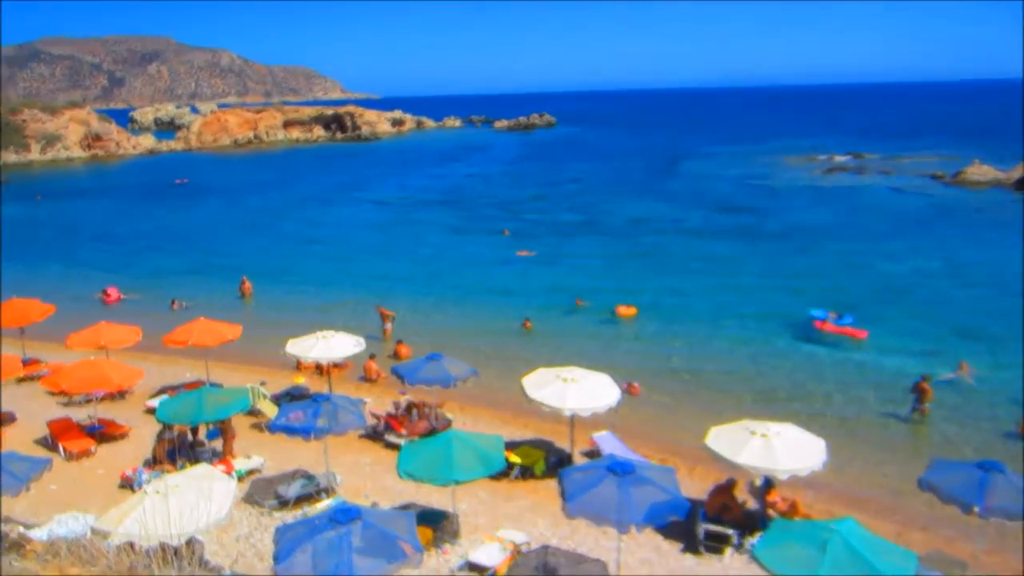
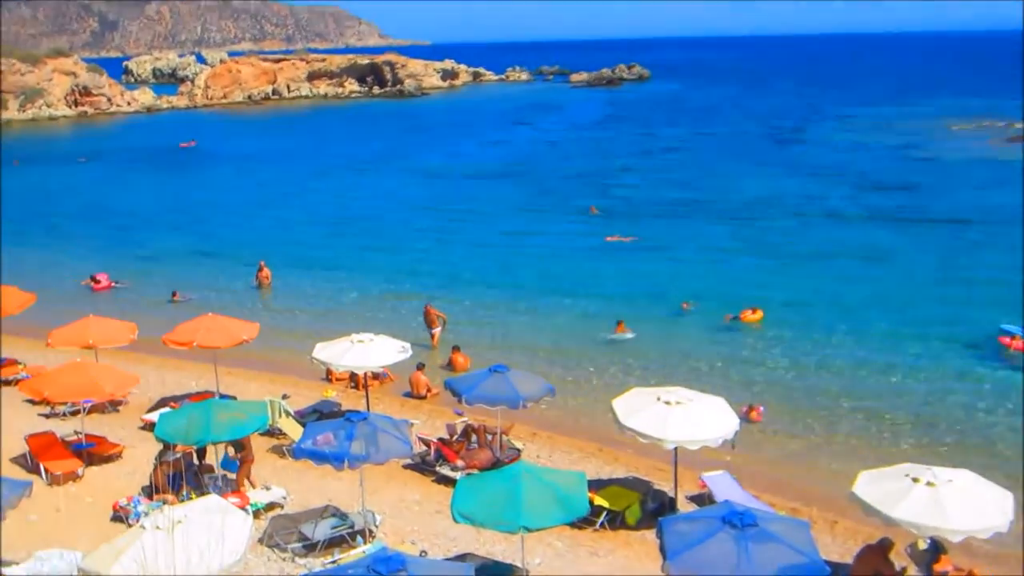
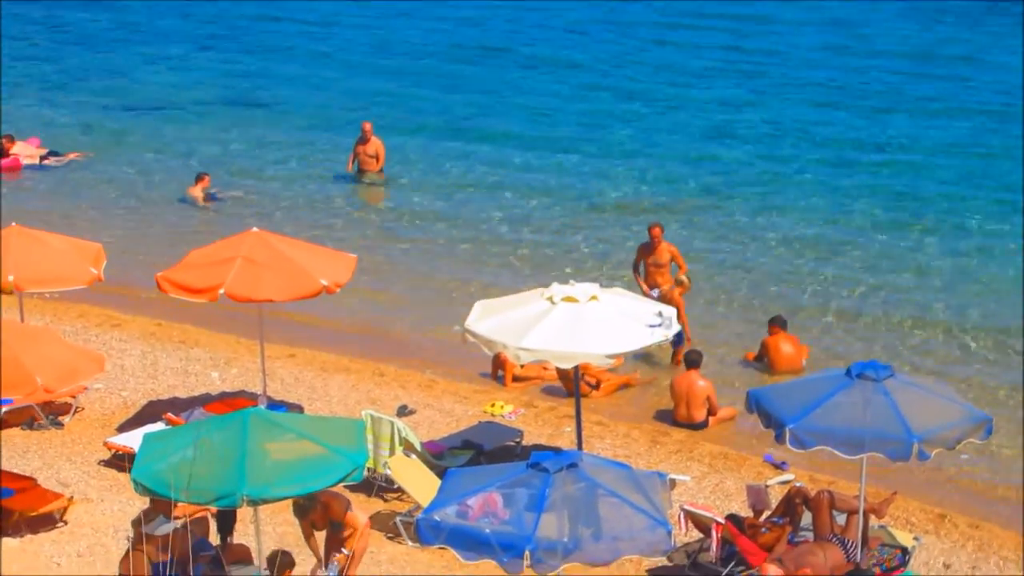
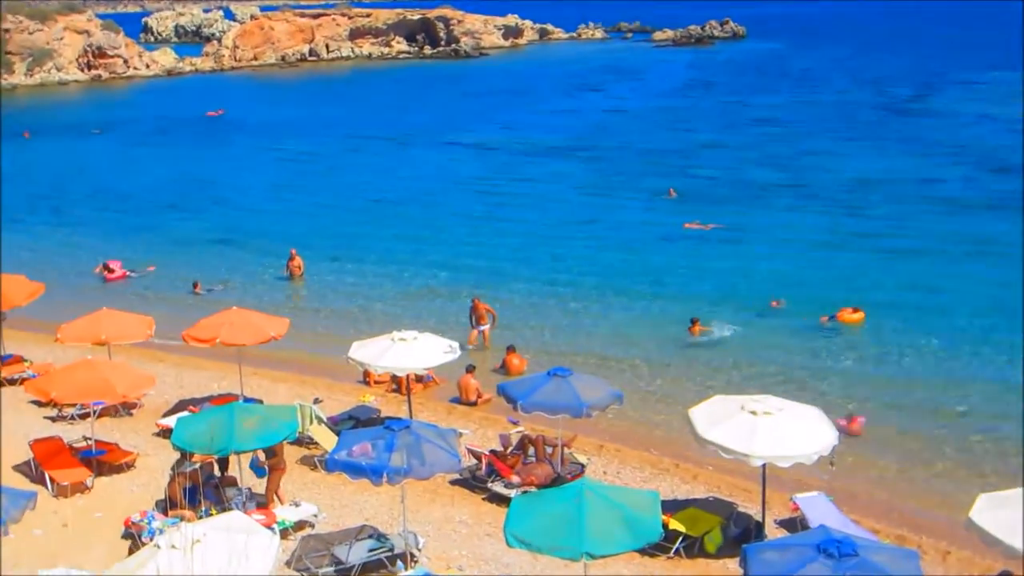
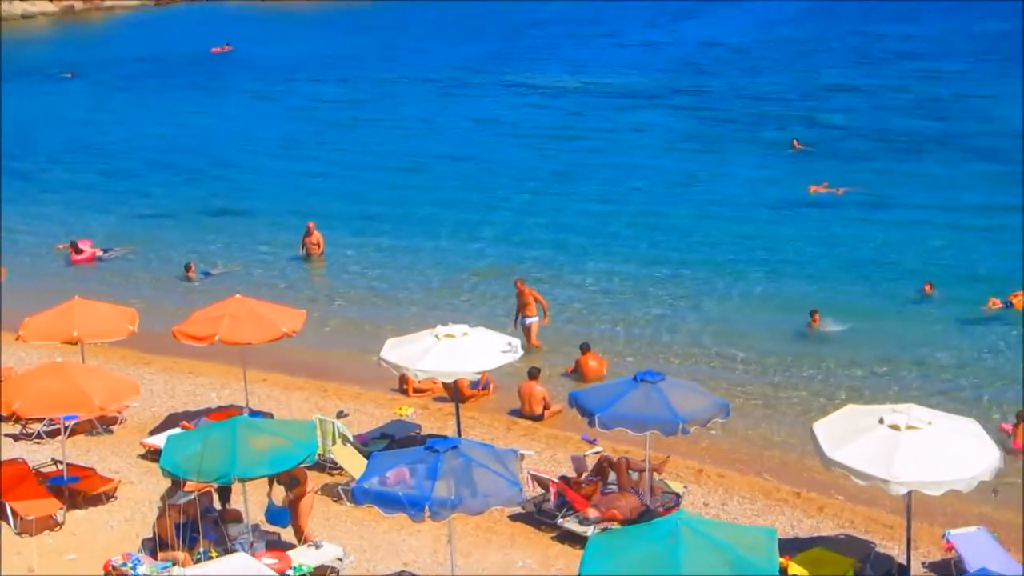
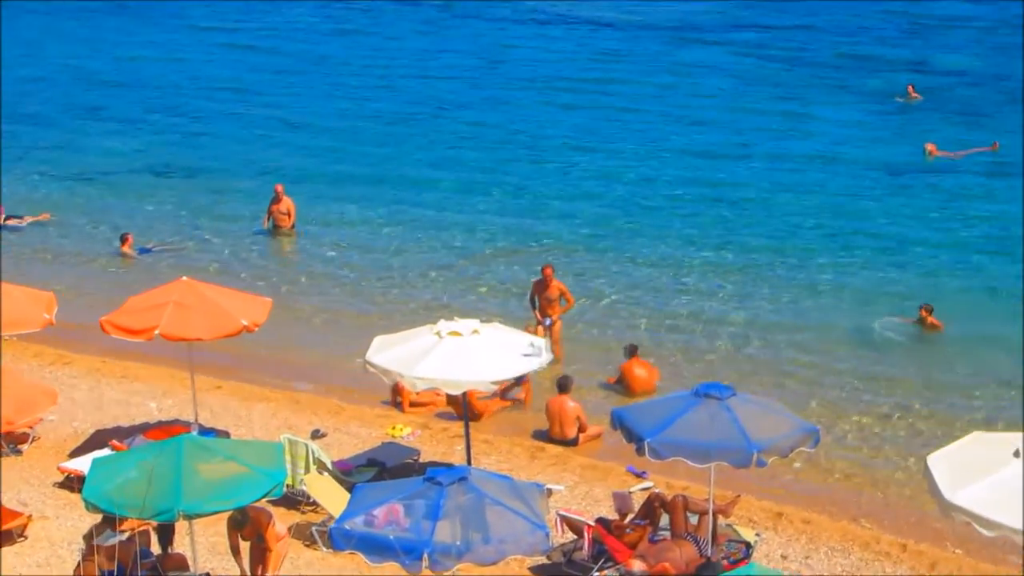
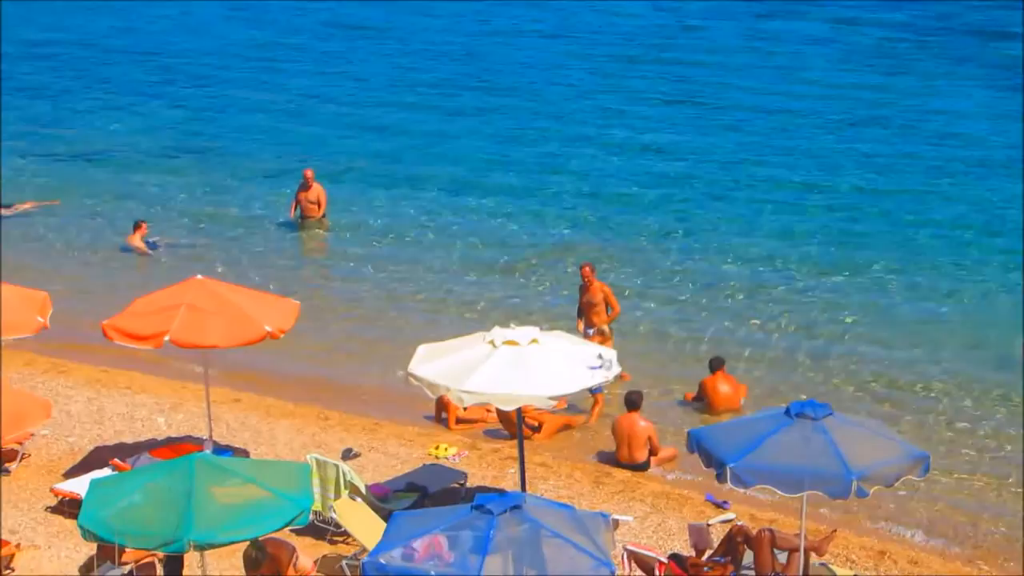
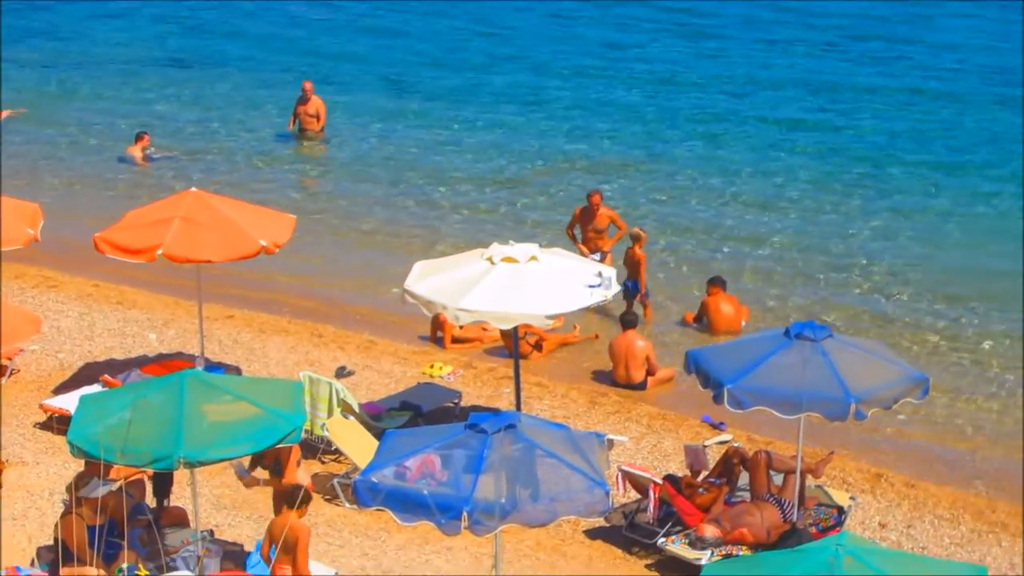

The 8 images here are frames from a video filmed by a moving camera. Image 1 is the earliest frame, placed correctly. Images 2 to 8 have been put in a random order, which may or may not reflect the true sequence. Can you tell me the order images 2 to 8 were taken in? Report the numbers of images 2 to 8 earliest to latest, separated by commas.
2, 4, 5, 6, 7, 3, 8
